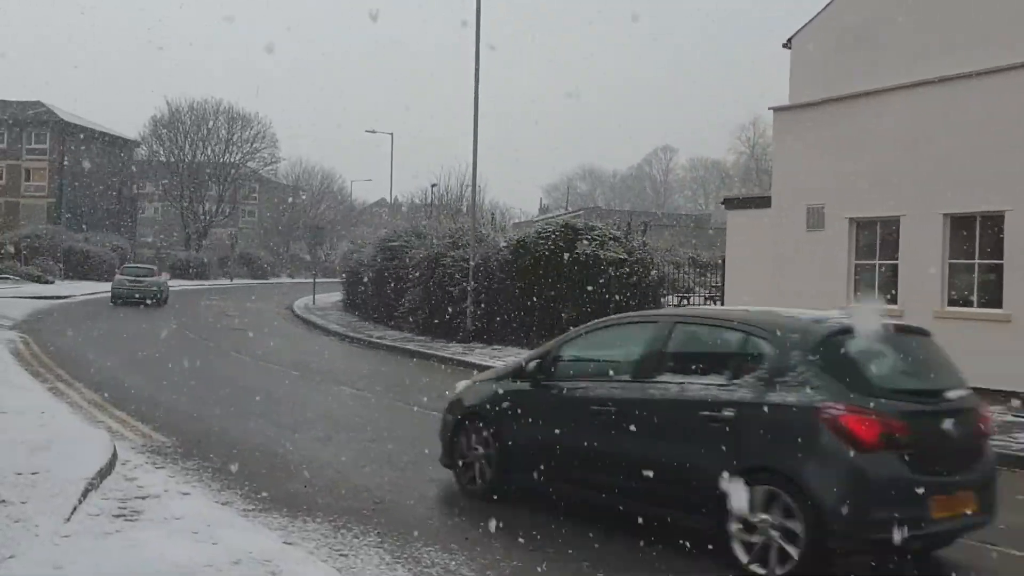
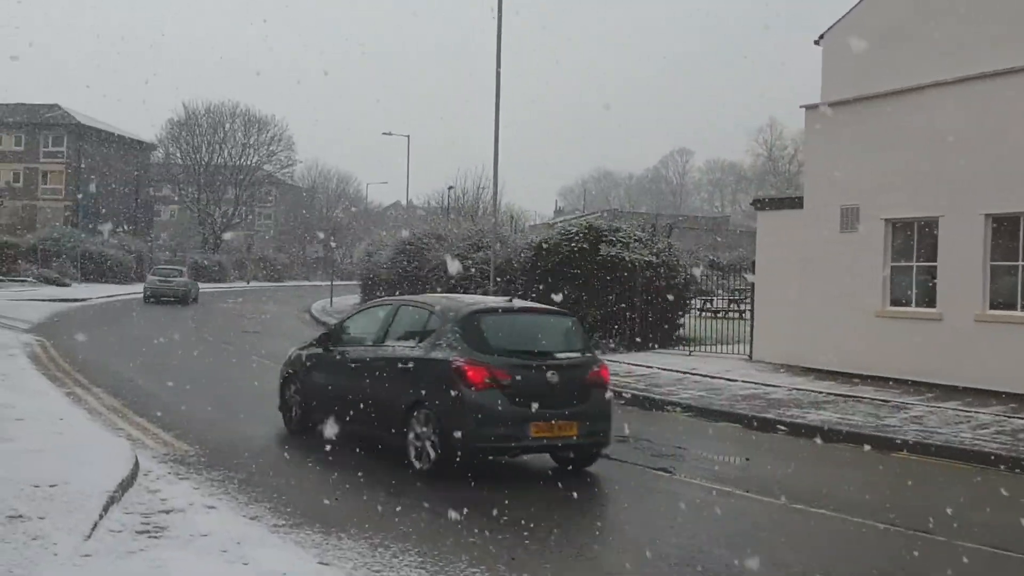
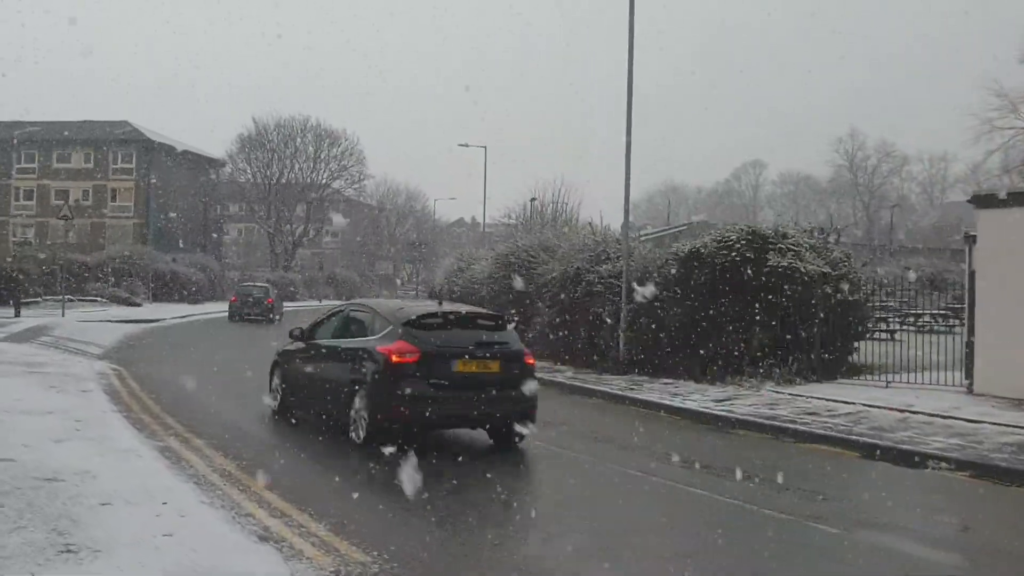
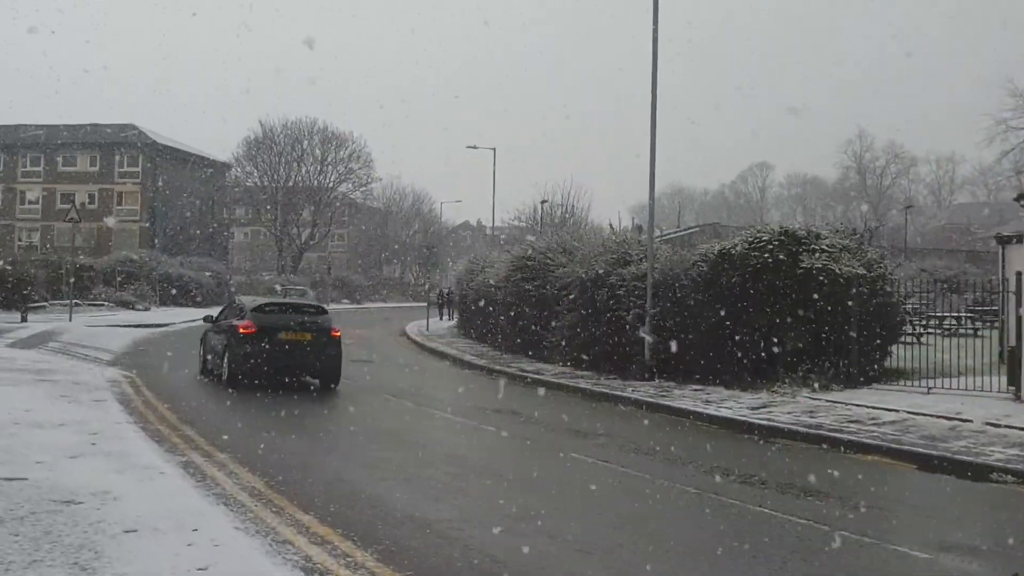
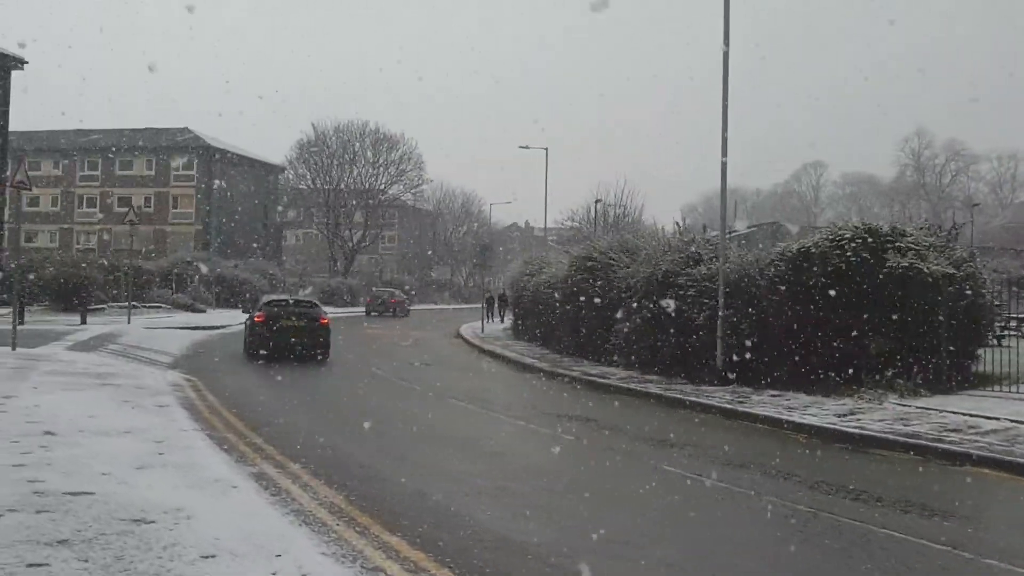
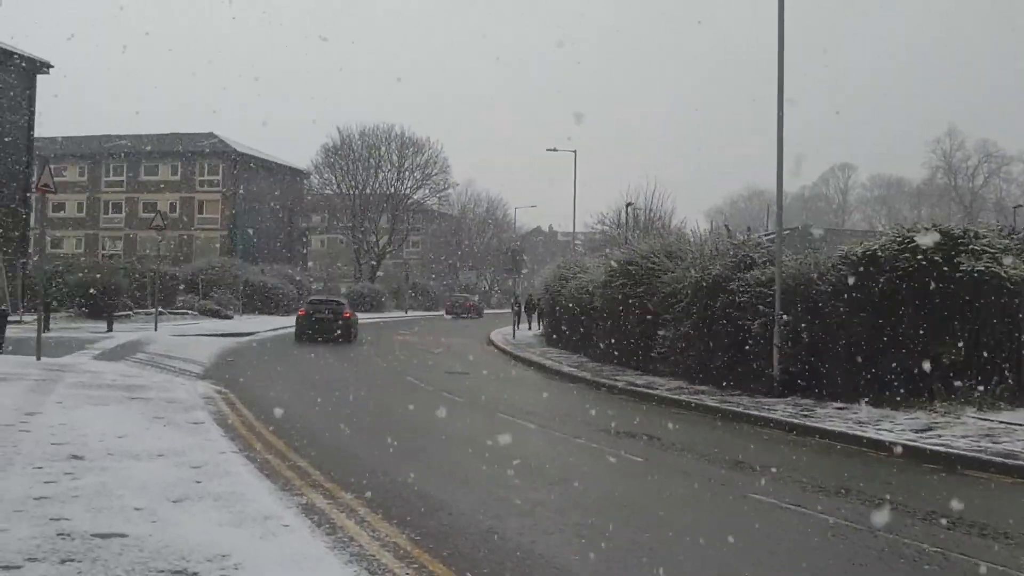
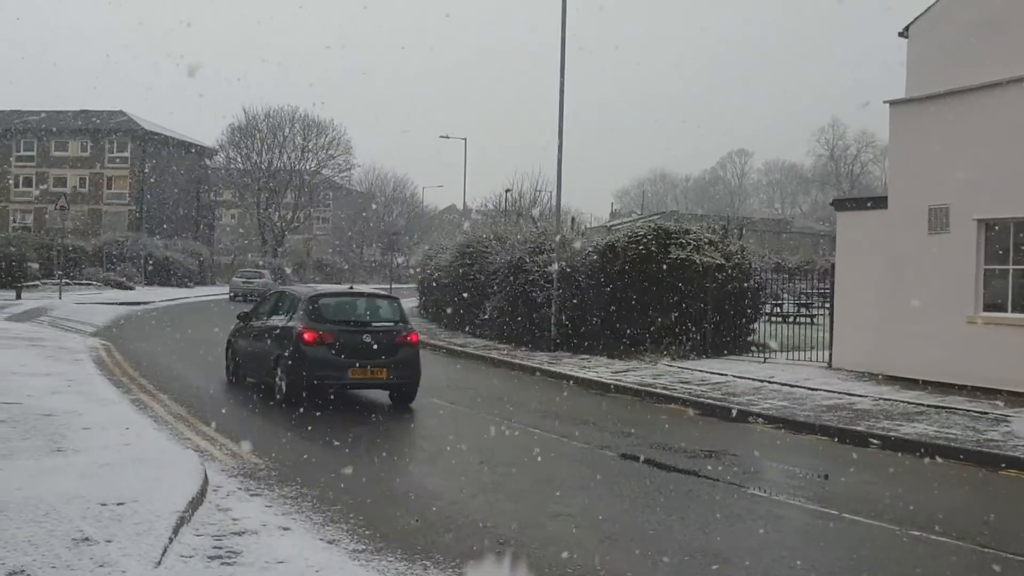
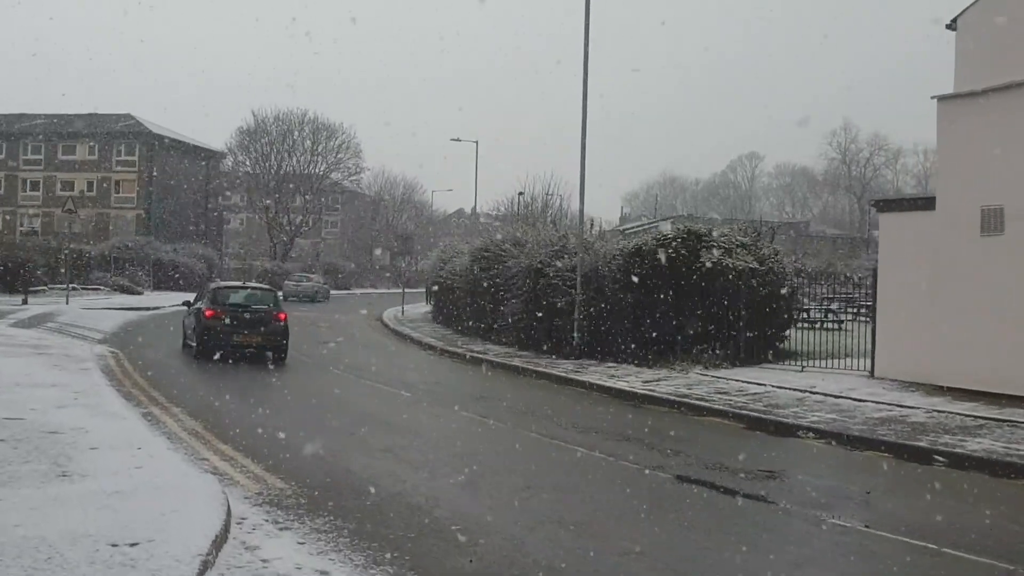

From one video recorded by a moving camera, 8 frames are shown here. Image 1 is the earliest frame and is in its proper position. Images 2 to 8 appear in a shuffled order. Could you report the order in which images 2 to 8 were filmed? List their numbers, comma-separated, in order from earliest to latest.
2, 7, 8, 3, 4, 5, 6
